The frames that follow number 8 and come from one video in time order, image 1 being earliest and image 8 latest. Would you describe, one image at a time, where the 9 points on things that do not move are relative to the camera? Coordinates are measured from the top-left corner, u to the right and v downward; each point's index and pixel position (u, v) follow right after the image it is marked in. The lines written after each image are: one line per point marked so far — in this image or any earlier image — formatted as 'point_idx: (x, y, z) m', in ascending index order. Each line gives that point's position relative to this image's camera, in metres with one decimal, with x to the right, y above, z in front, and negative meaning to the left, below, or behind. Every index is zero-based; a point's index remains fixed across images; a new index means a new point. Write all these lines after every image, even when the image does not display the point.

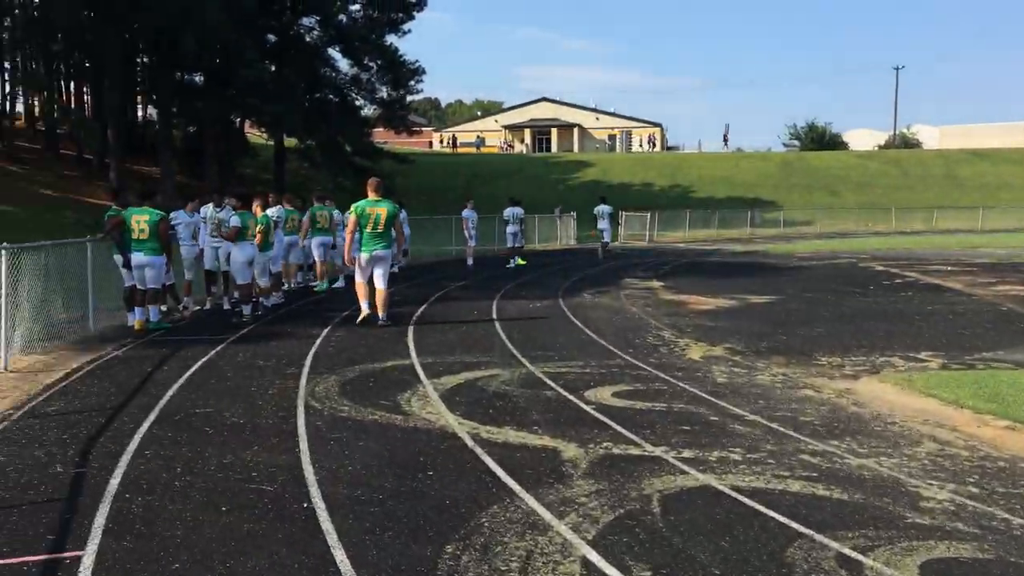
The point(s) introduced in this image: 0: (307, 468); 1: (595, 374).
0: (-1.3, -1.2, +6.2) m
1: (+0.8, -0.9, +9.6) m
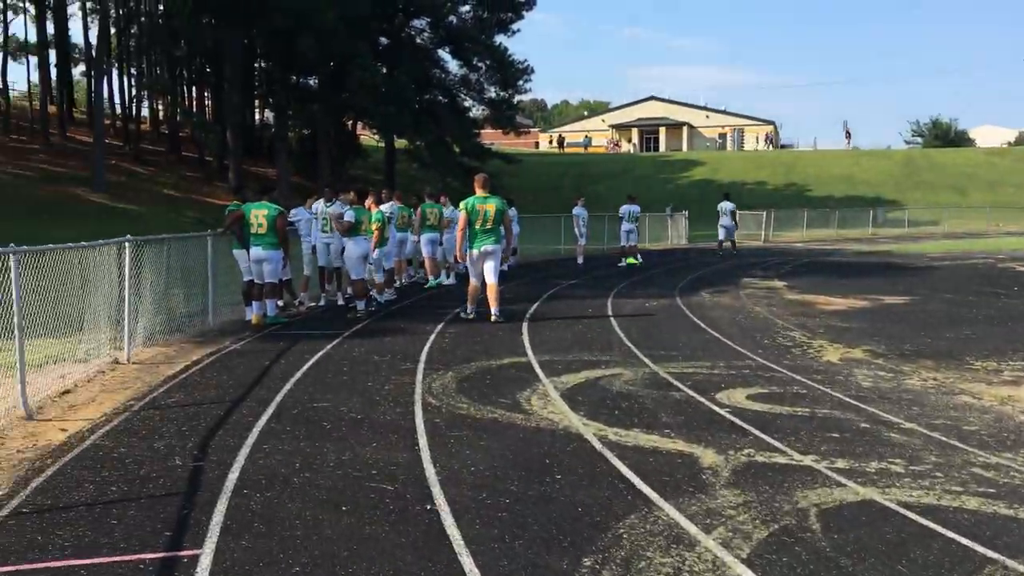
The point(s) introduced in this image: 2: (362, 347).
0: (-0.5, -1.1, +5.9) m
1: (+2.0, -0.8, +9.0) m
2: (-1.7, -0.7, +11.1) m
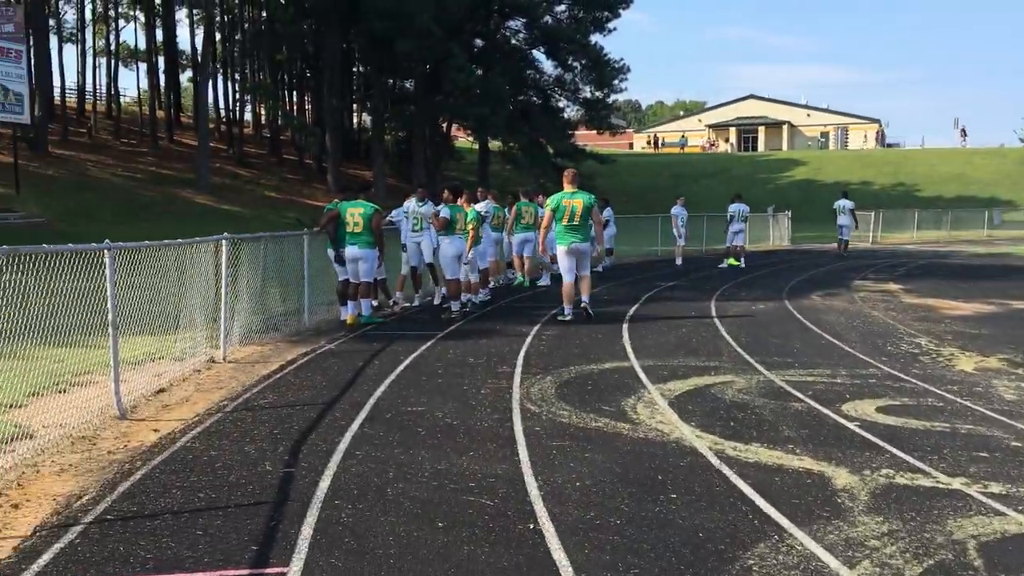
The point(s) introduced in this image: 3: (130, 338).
0: (+0.1, -1.1, +5.5) m
1: (+2.9, -0.8, +8.3) m
2: (-0.6, -0.7, +10.8) m
3: (-4.2, -0.6, +10.7) m
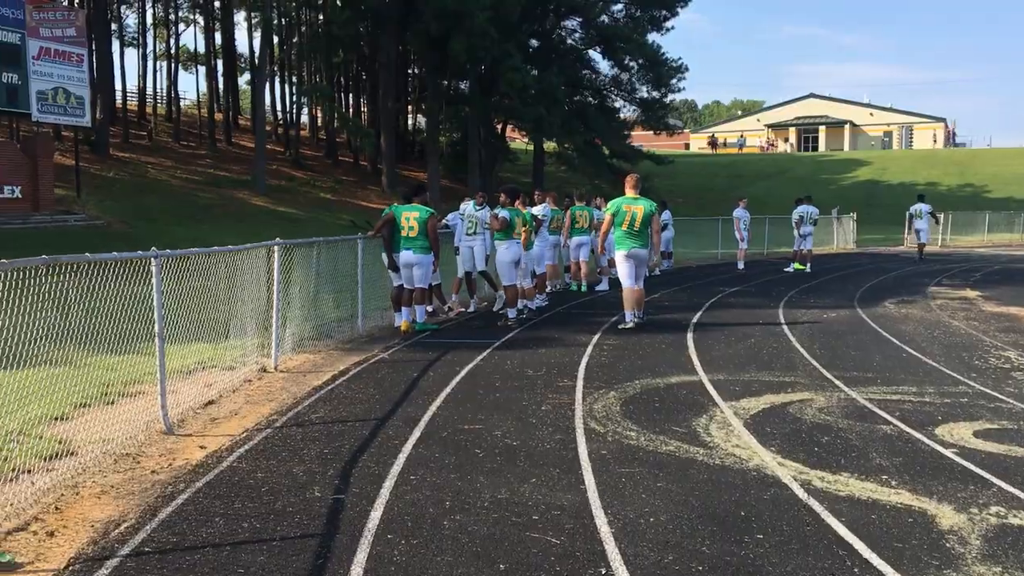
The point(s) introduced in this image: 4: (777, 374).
0: (+0.4, -1.2, +5.0) m
1: (+3.4, -0.9, +7.7) m
2: (0.0, -0.8, +10.3) m
3: (-3.6, -0.7, +10.4) m
4: (+2.5, -0.8, +9.2) m
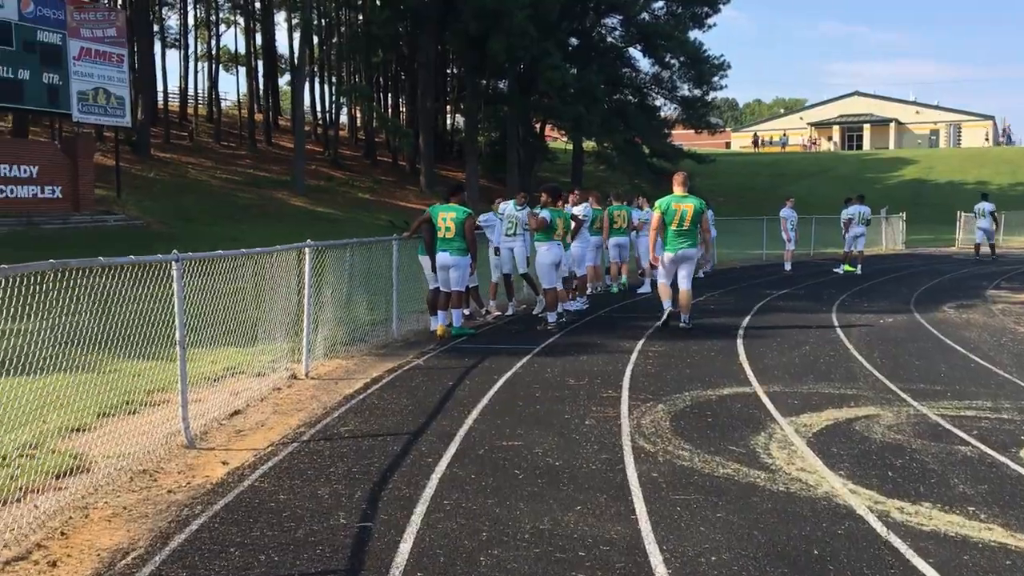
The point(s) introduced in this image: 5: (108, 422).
0: (+0.7, -1.2, +4.5) m
1: (+3.7, -1.0, +7.1) m
2: (+0.5, -0.8, +9.8) m
3: (-3.2, -0.7, +10.1) m
4: (+2.9, -0.9, +8.6) m
5: (-3.1, -1.0, +7.5) m
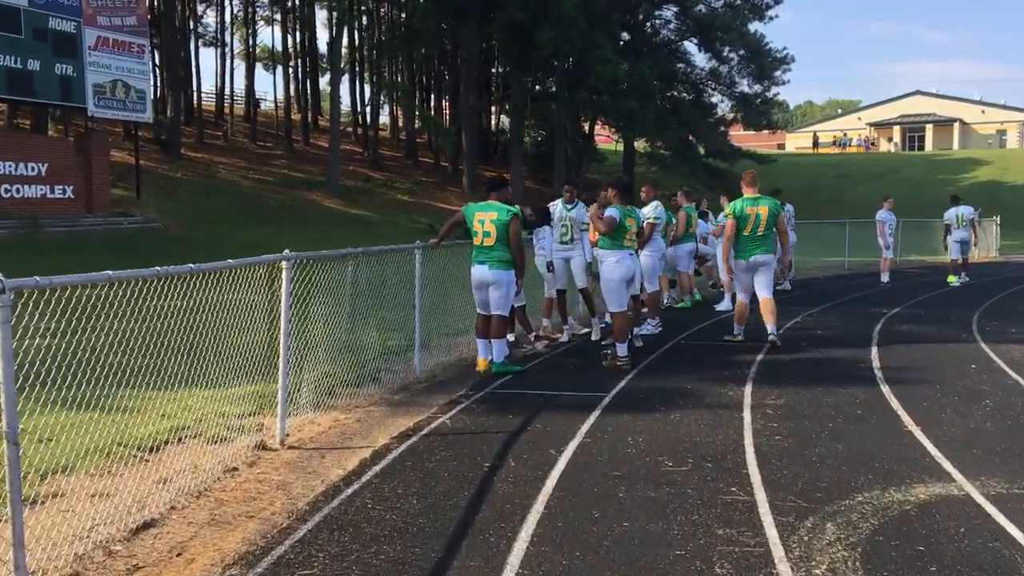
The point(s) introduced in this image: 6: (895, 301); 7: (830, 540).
0: (+0.9, -1.4, +1.5) m
1: (+4.1, -1.2, +3.9) m
2: (+0.9, -1.0, +6.8) m
3: (-2.7, -0.9, +7.2) m
4: (+3.3, -1.1, +5.5) m
5: (-2.8, -1.2, +4.6) m
6: (+6.6, -0.2, +16.6) m
7: (+1.5, -1.2, +4.6) m
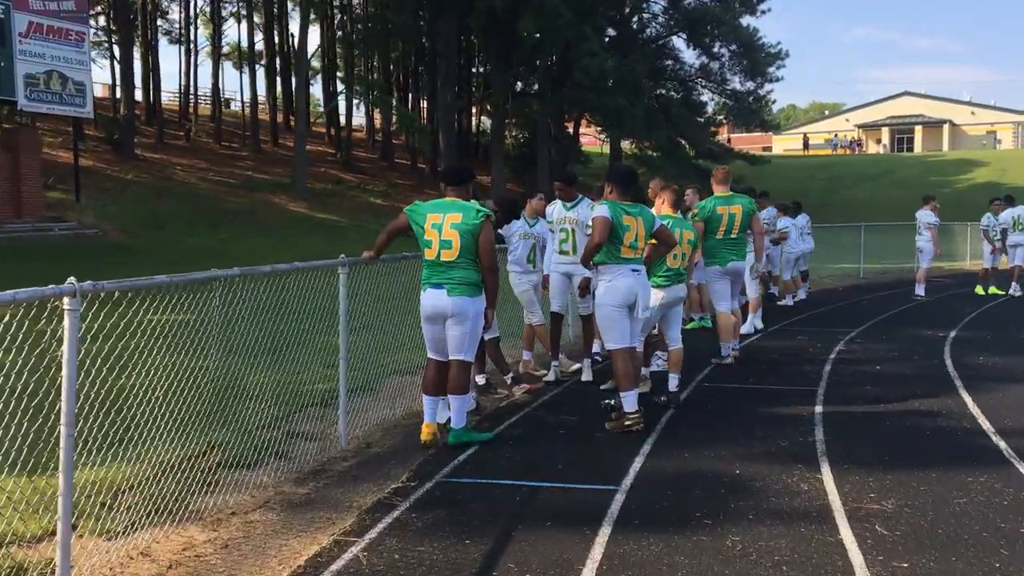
0: (+0.8, -1.6, -1.4) m
1: (+3.9, -1.4, +1.1) m
2: (+0.7, -1.3, +4.0) m
3: (-2.9, -1.1, +4.3) m
4: (+3.1, -1.3, +2.7) m
5: (-3.0, -1.5, +1.8) m
6: (+6.3, -0.5, +13.8) m
7: (+1.3, -1.4, +1.8) m
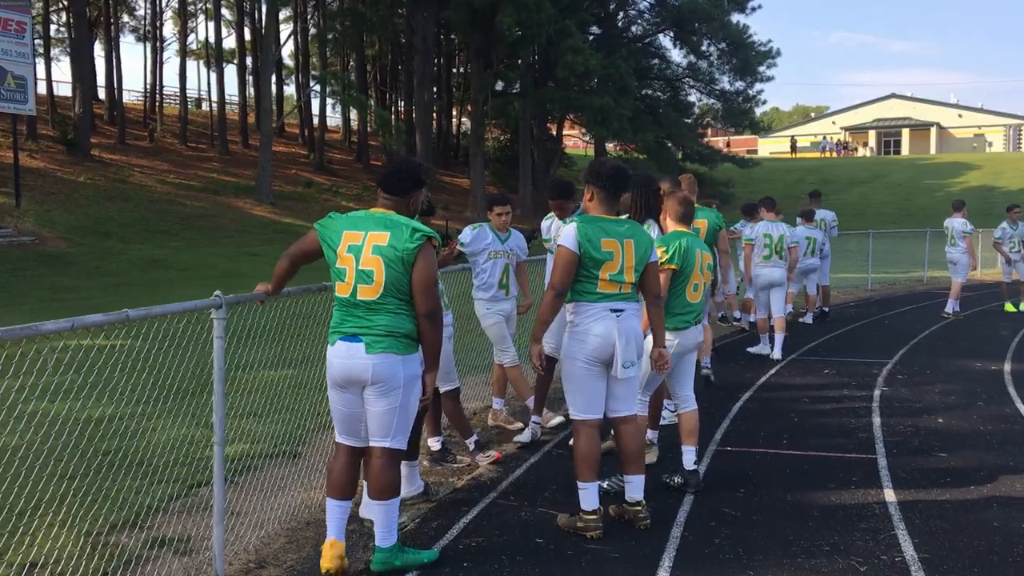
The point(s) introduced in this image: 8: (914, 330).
0: (+0.7, -1.8, -3.4) m
1: (+3.8, -1.6, -0.9) m
2: (+0.5, -1.5, +1.9) m
3: (-3.1, -1.4, +2.2) m
4: (+3.0, -1.5, +0.7) m
5: (-3.1, -1.7, -0.4) m
6: (+5.9, -0.7, +11.9) m
7: (+1.2, -1.6, -0.3) m
8: (+5.9, -0.6, +14.1) m
